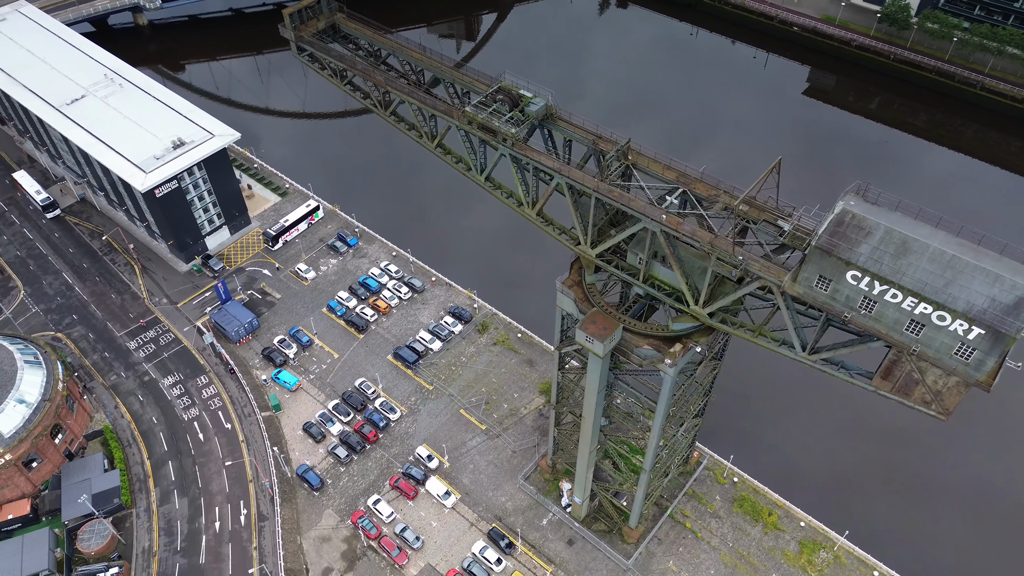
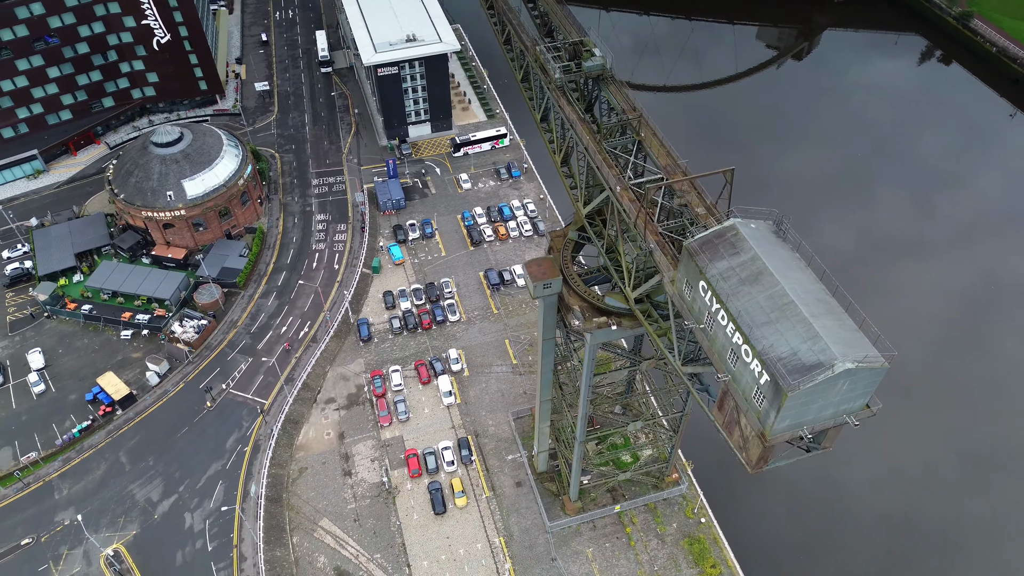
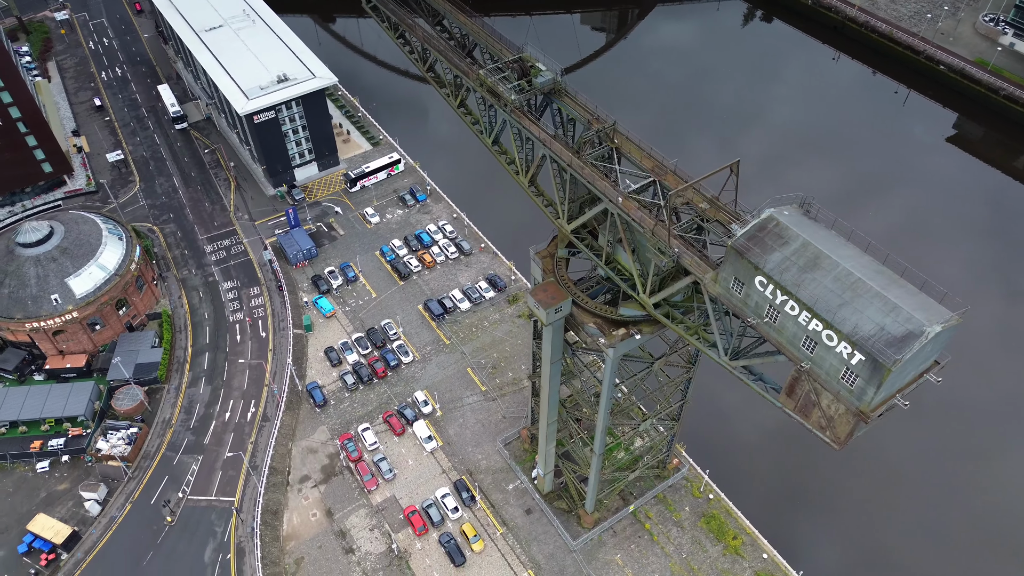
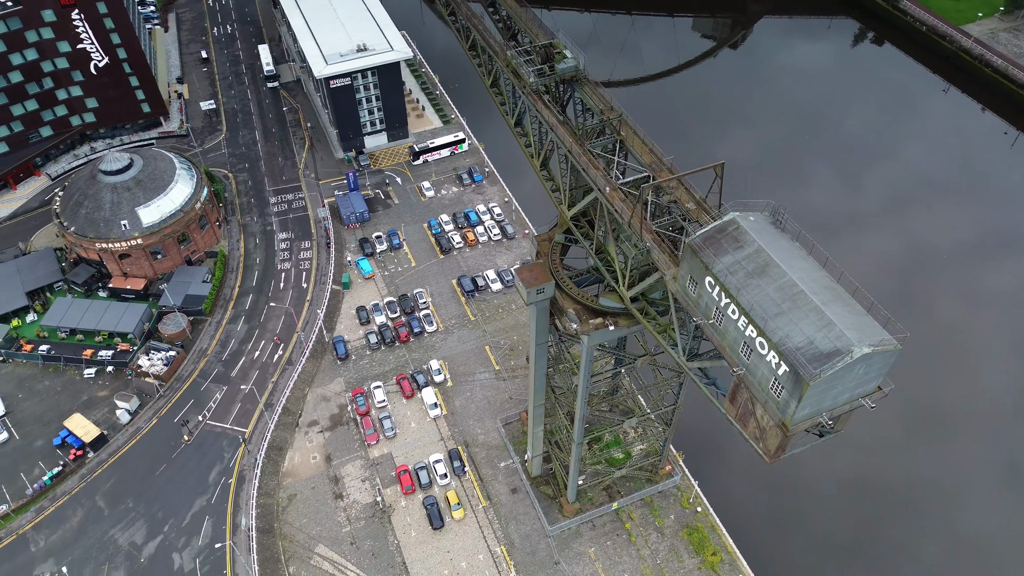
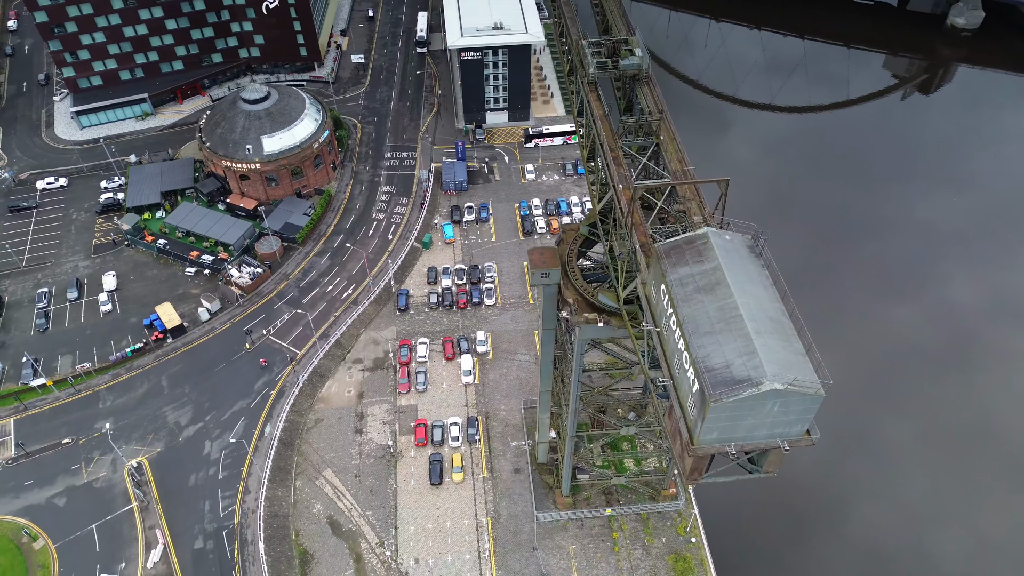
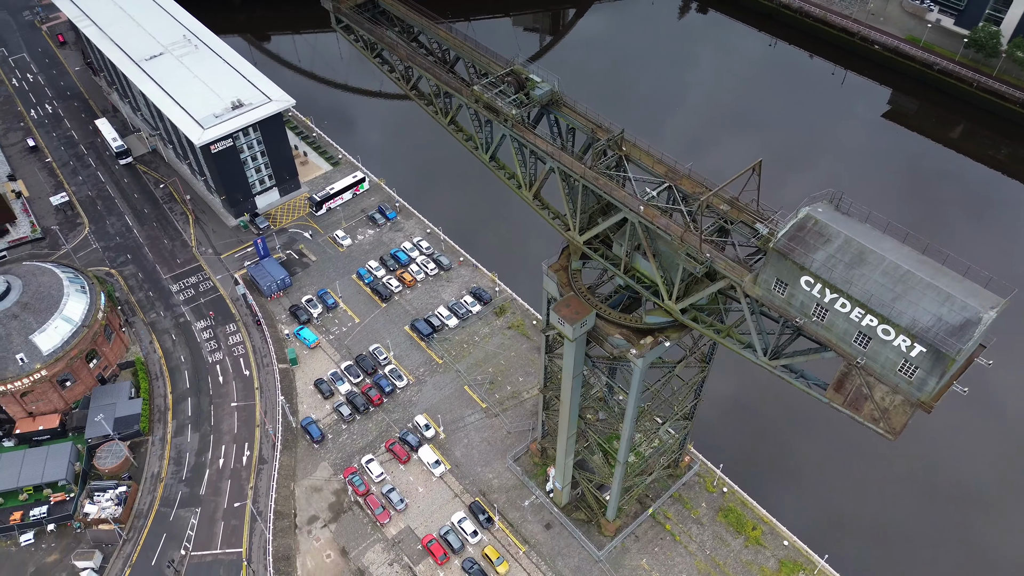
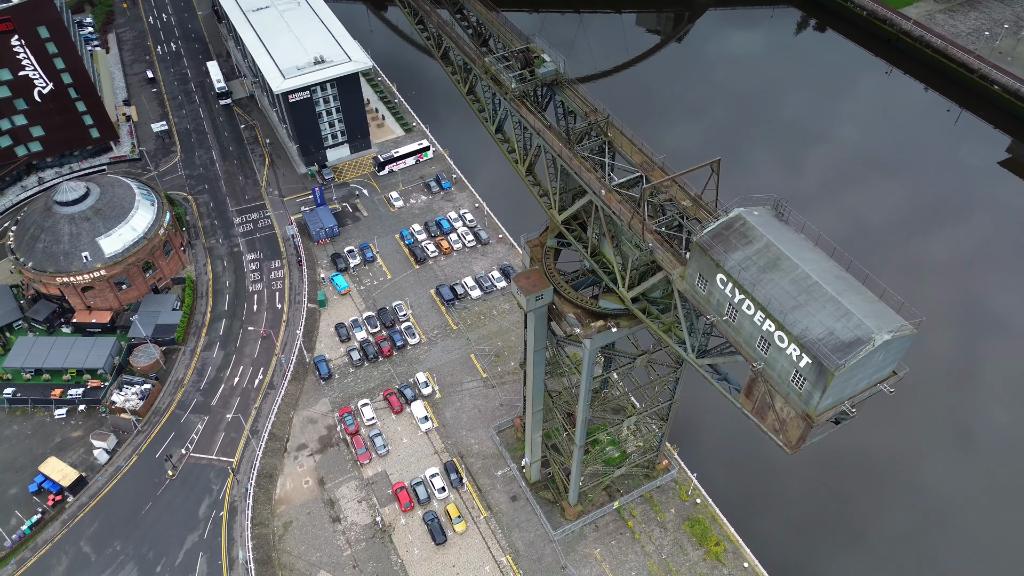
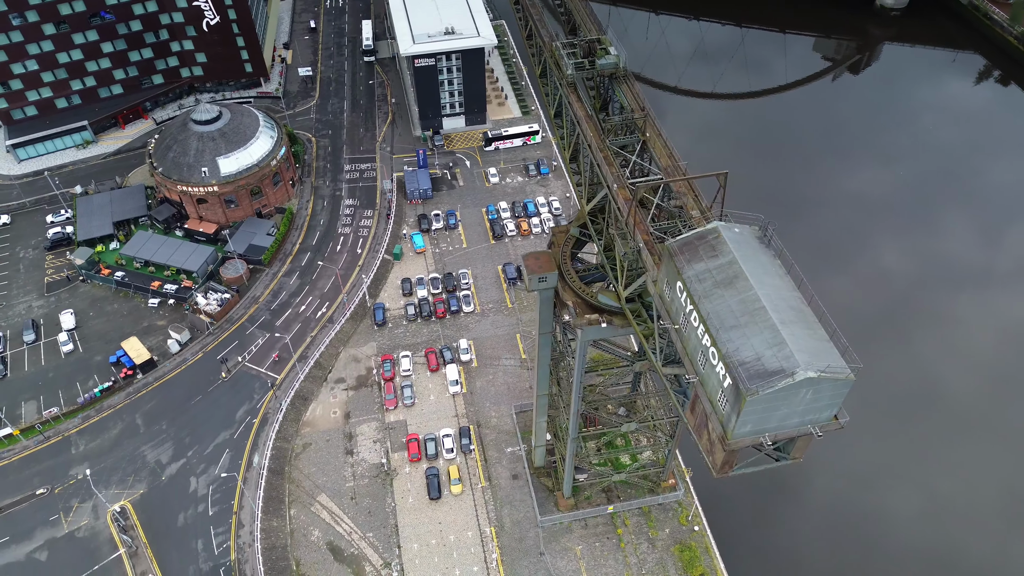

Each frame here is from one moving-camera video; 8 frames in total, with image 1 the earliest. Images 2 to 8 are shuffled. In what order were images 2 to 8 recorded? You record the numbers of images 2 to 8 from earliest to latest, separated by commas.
6, 3, 7, 4, 2, 8, 5
